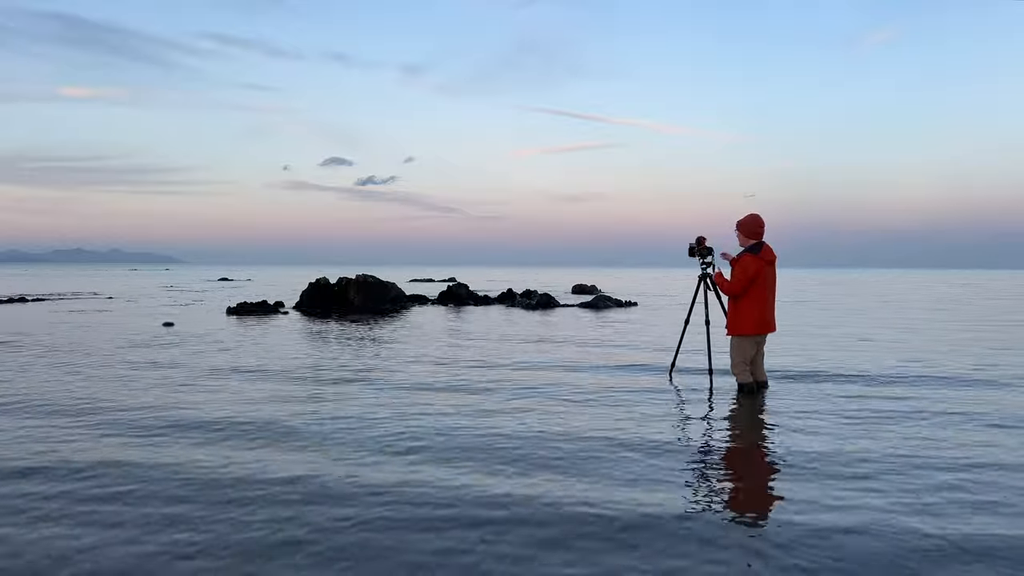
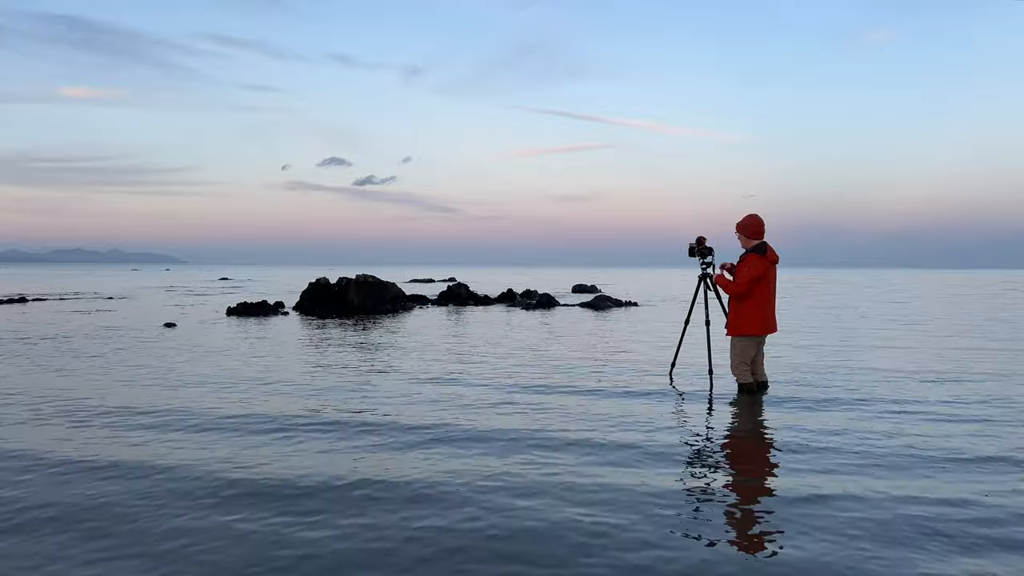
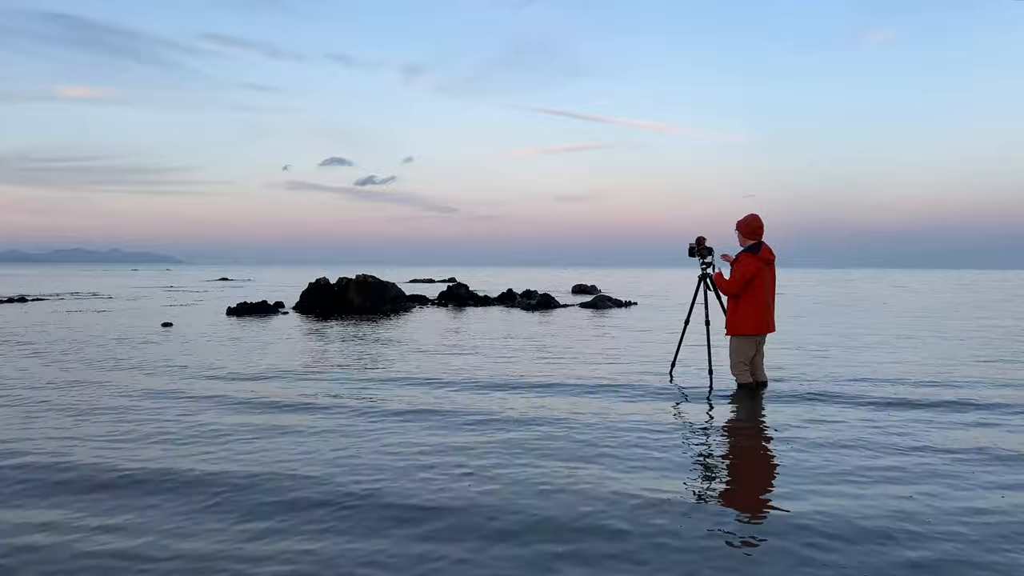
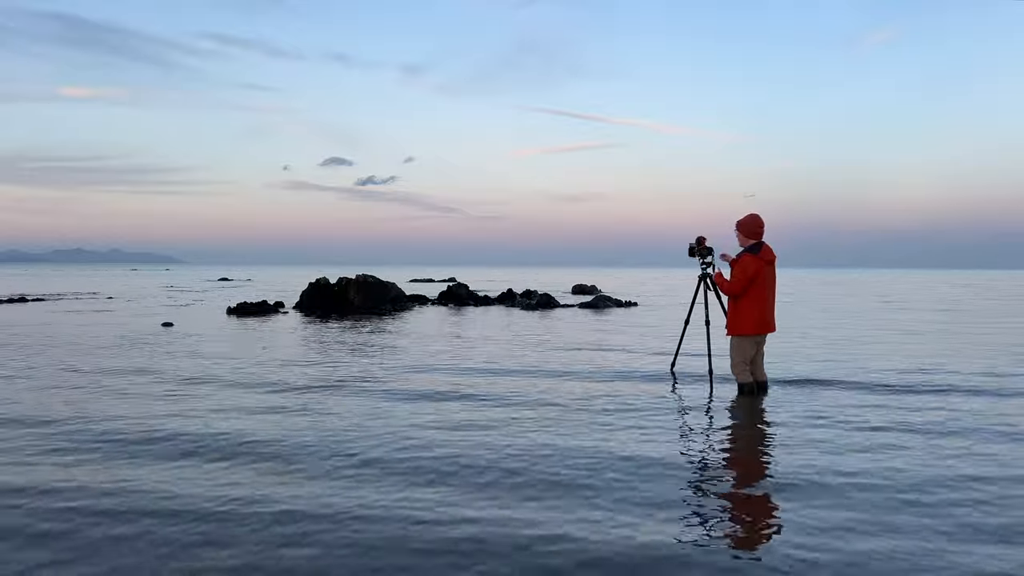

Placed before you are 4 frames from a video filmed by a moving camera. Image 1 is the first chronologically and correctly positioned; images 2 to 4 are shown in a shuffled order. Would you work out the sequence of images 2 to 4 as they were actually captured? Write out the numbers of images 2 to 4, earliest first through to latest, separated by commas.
4, 3, 2
